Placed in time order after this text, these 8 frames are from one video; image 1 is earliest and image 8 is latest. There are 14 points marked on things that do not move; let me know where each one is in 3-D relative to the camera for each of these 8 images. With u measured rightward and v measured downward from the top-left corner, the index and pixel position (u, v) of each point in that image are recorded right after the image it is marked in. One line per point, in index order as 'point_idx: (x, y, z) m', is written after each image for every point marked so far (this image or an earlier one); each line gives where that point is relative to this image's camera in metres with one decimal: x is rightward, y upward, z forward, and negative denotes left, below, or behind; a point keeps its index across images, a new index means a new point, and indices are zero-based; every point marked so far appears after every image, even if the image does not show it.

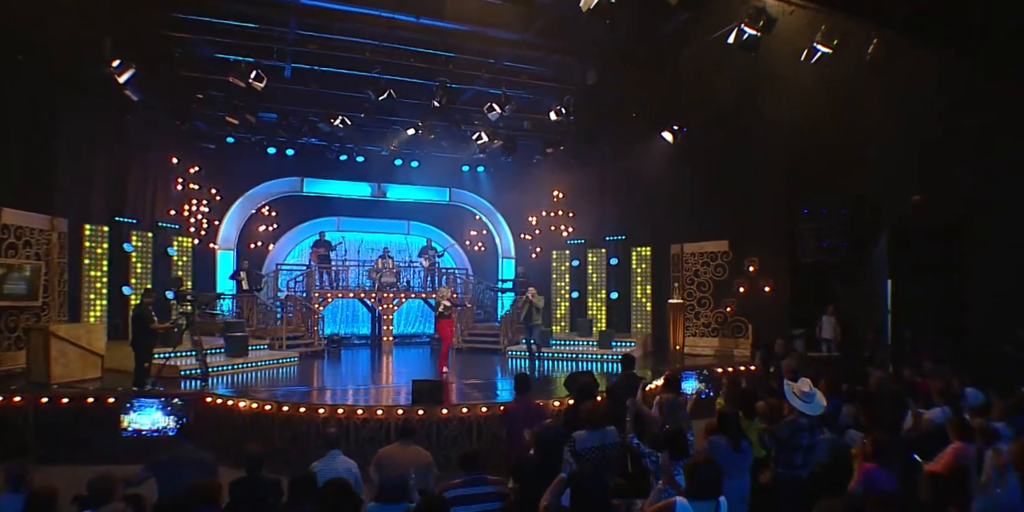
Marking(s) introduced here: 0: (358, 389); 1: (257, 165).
0: (-2.5, -2.5, +10.6) m
1: (-6.7, +2.4, +14.5) m
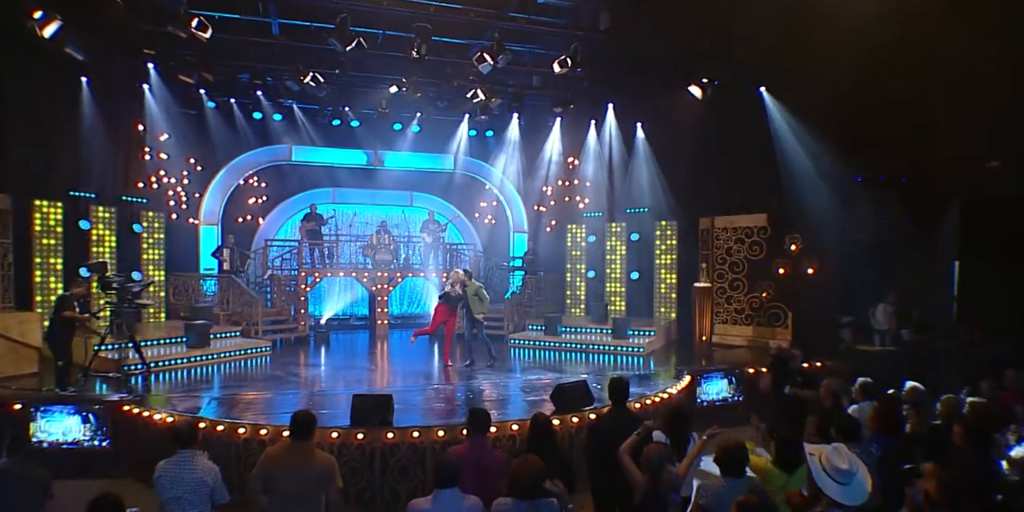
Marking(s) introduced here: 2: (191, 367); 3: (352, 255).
0: (-2.6, -2.1, +9.5) m
1: (-6.6, +3.0, +13.3) m
2: (-5.5, -1.9, +9.3) m
3: (-4.2, 0.0, +14.6) m
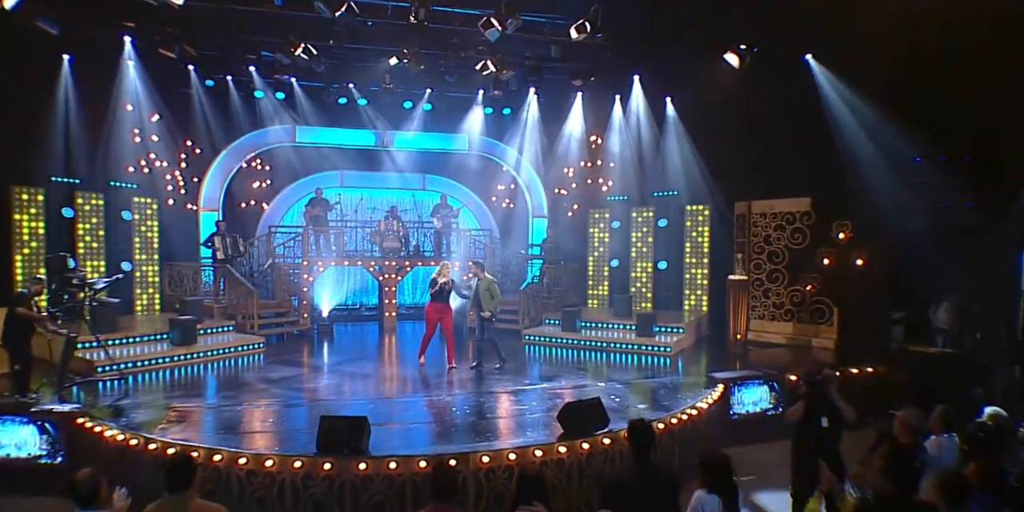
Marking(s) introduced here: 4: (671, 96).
0: (-2.4, -2.0, +8.7) m
1: (-6.2, +3.3, +12.5) m
2: (-5.4, -1.8, +8.7) m
3: (-3.8, +0.3, +13.8) m
4: (+3.6, +3.7, +12.9) m
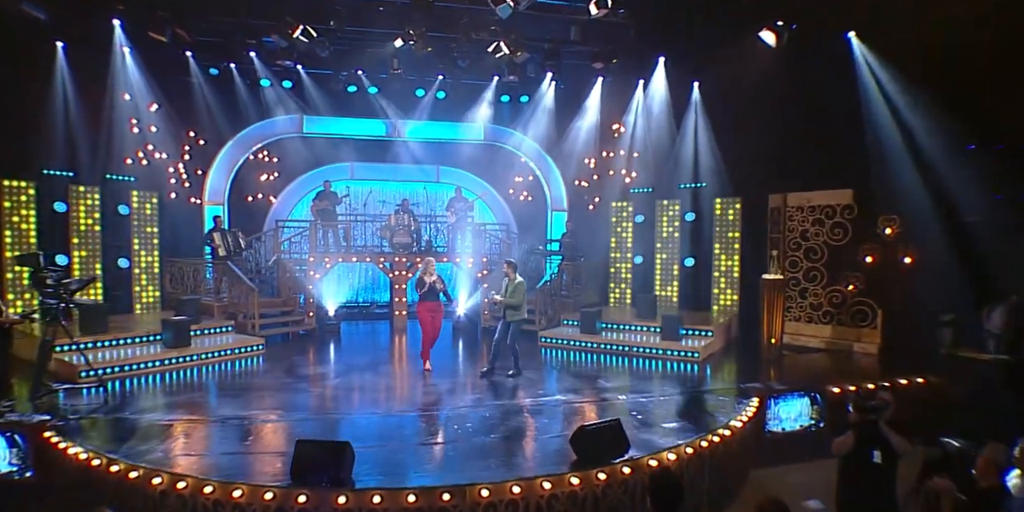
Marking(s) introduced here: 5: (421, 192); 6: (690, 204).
0: (-2.3, -1.9, +8.1) m
1: (-5.8, +3.4, +12.0) m
2: (-5.2, -1.7, +8.2) m
3: (-3.4, +0.4, +13.2) m
4: (+4.0, +3.7, +11.9) m
5: (-2.4, +1.7, +14.8) m
6: (+4.0, +1.2, +12.4) m
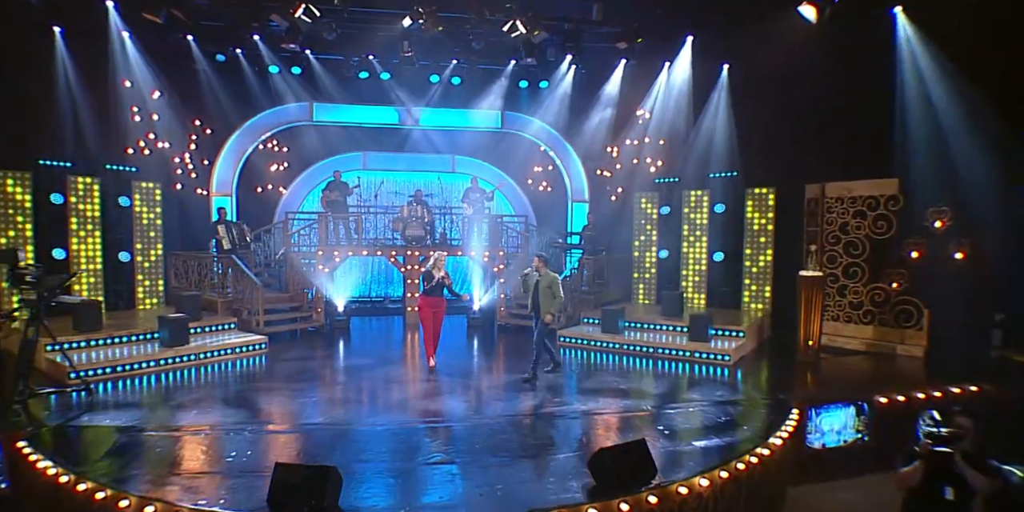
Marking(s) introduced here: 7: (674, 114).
0: (-2.0, -1.9, +7.6) m
1: (-5.5, +3.5, +11.6) m
2: (-5.0, -1.7, +7.9) m
3: (-3.0, +0.6, +12.8) m
4: (+4.3, +3.9, +11.1) m
5: (-2.0, +1.9, +14.3) m
6: (+4.3, +1.3, +11.6) m
7: (+3.6, +3.1, +12.1) m
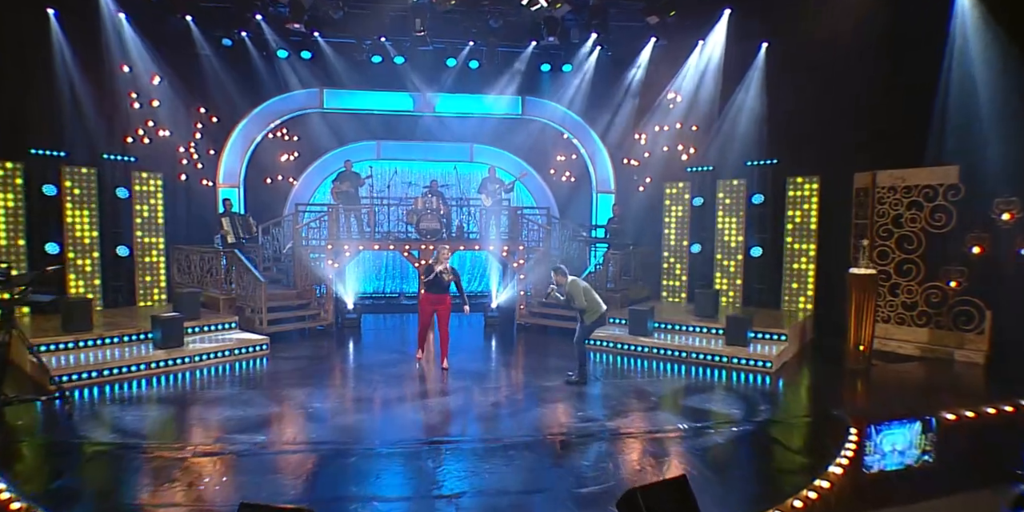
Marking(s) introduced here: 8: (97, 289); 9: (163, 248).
0: (-1.8, -1.8, +7.0) m
1: (-5.1, +3.7, +11.0) m
2: (-4.8, -1.6, +7.4) m
3: (-2.6, +0.7, +12.1) m
4: (+4.7, +3.9, +10.2) m
5: (-1.5, +2.0, +13.6) m
6: (+4.7, +1.4, +10.7) m
7: (+4.0, +3.2, +11.1) m
8: (-7.0, -0.6, +9.4) m
9: (-6.3, +0.2, +10.2) m
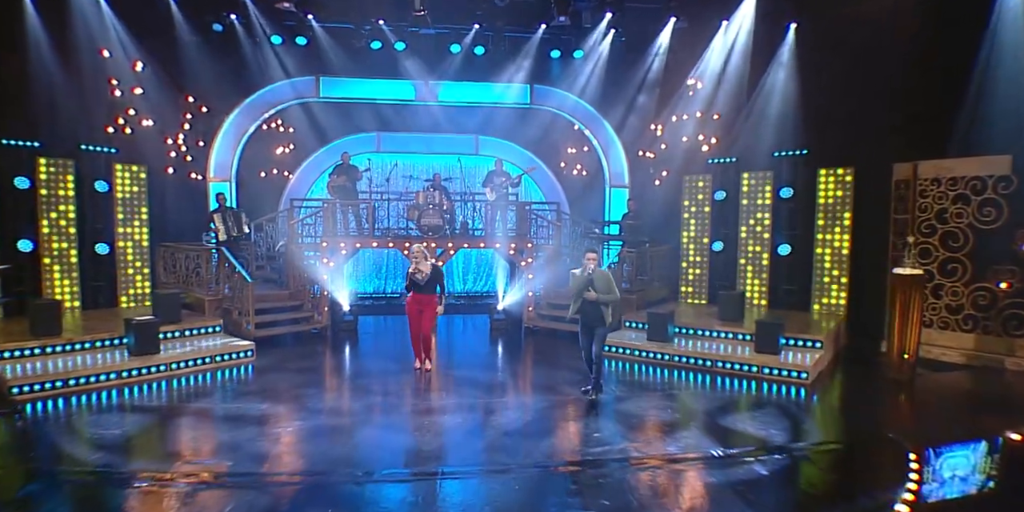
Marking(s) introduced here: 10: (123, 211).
0: (-1.8, -1.8, +6.3) m
1: (-4.9, +3.7, +10.4) m
2: (-4.7, -1.6, +6.7) m
3: (-2.4, +0.7, +11.5) m
4: (+4.8, +4.0, +9.3) m
5: (-1.3, +2.1, +12.9) m
6: (+4.9, +1.4, +9.9) m
7: (+4.1, +3.2, +10.3) m
8: (-6.8, -0.5, +8.8) m
9: (-6.1, +0.3, +9.6) m
10: (-6.3, +0.8, +9.3) m
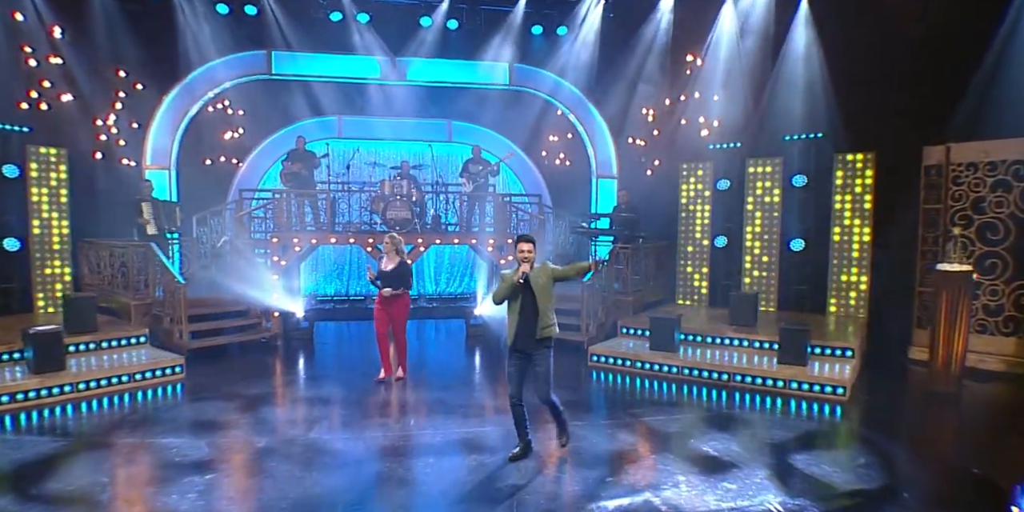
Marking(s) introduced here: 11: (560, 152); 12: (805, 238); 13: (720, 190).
0: (-2.0, -1.7, +5.0) m
1: (-5.3, +3.7, +9.1) m
2: (-4.9, -1.5, +5.4) m
3: (-2.7, +0.8, +10.2) m
4: (+4.5, +4.0, +8.3) m
5: (-1.6, +2.1, +11.6) m
6: (+4.6, +1.5, +8.8) m
7: (+3.8, +3.3, +9.2) m
8: (-7.1, -0.5, +7.4) m
9: (-6.4, +0.3, +8.2) m
10: (-6.6, +0.8, +8.0) m
11: (+1.1, +2.2, +11.8) m
12: (+4.7, +0.3, +8.9) m
13: (+3.6, +1.1, +9.7) m
